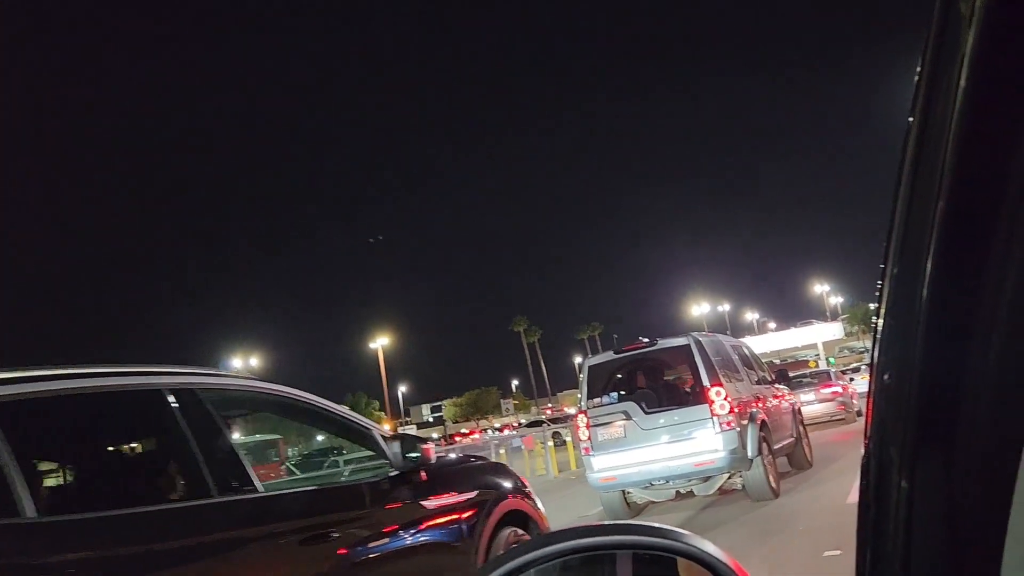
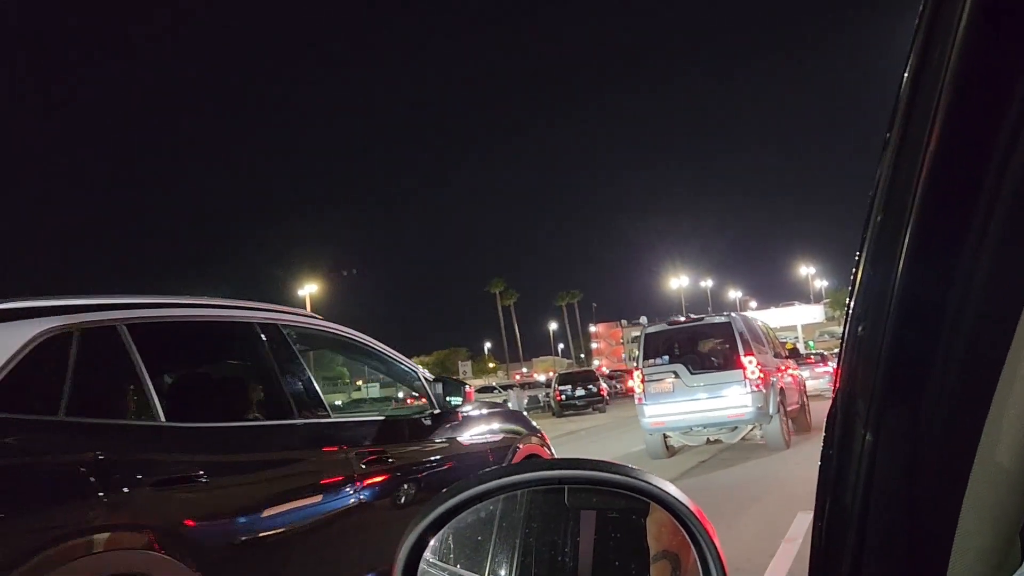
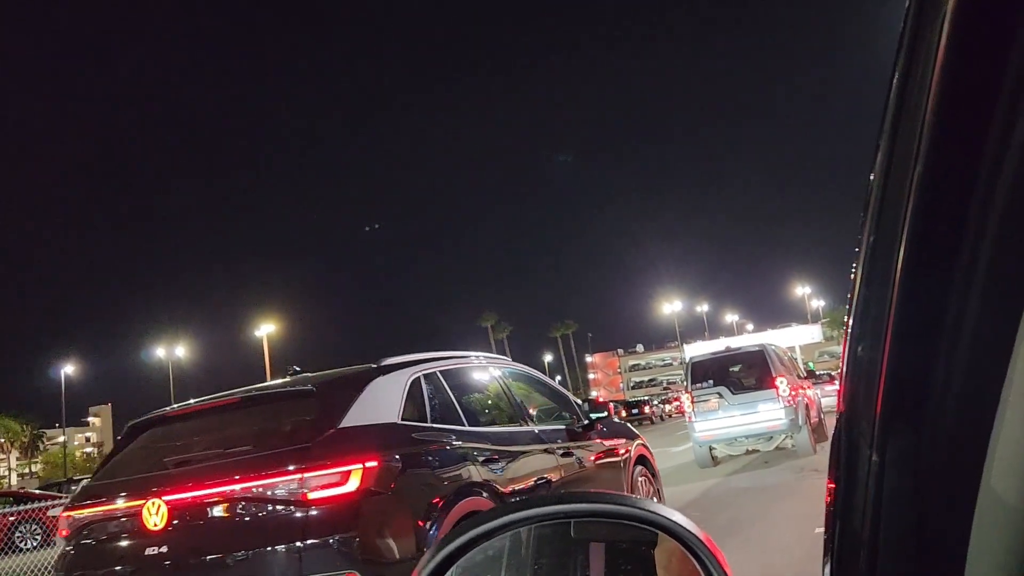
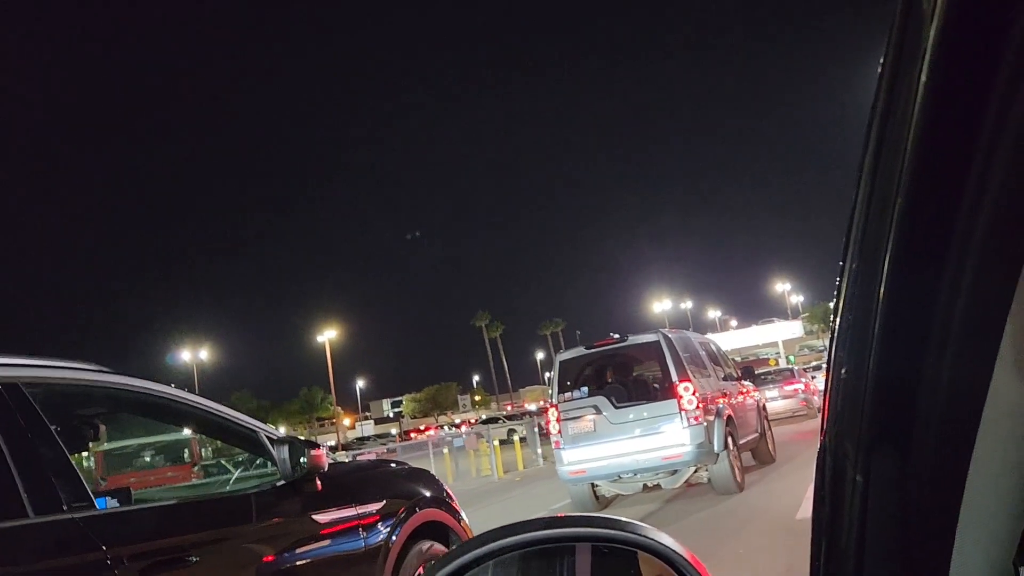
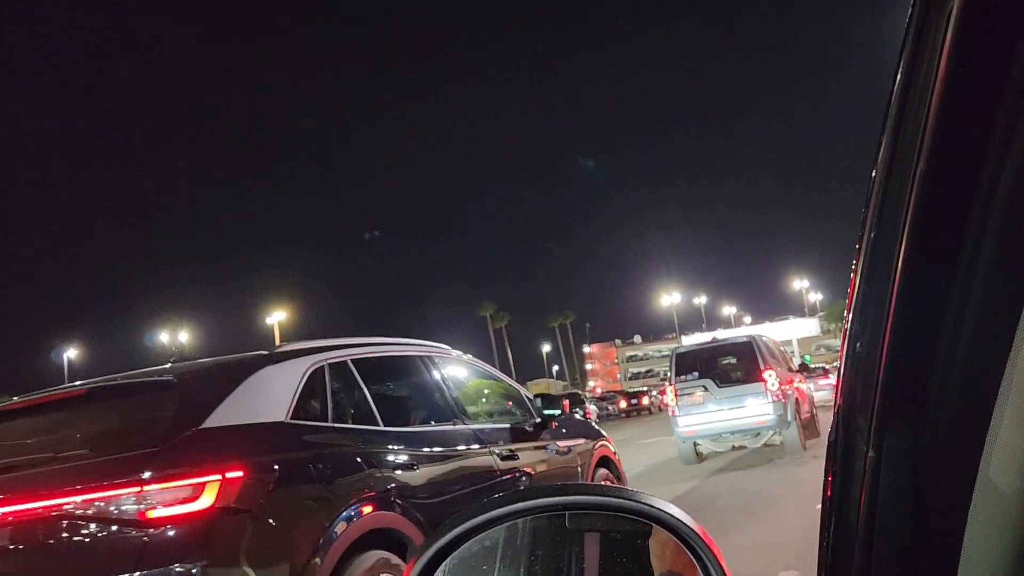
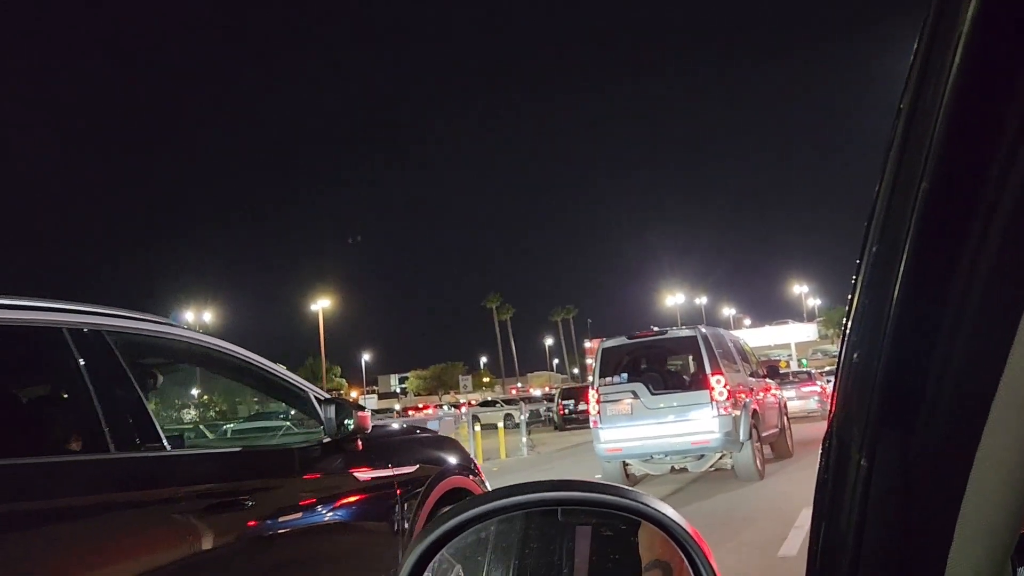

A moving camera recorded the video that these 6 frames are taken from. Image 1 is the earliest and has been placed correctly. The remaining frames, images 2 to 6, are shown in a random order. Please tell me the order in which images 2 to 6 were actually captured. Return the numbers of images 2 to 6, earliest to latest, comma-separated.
4, 6, 2, 5, 3
